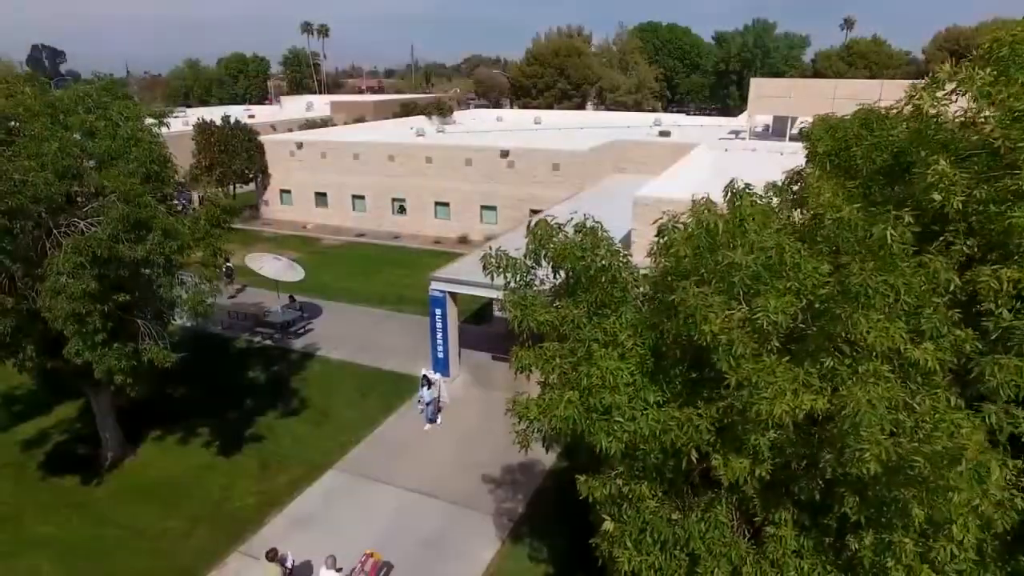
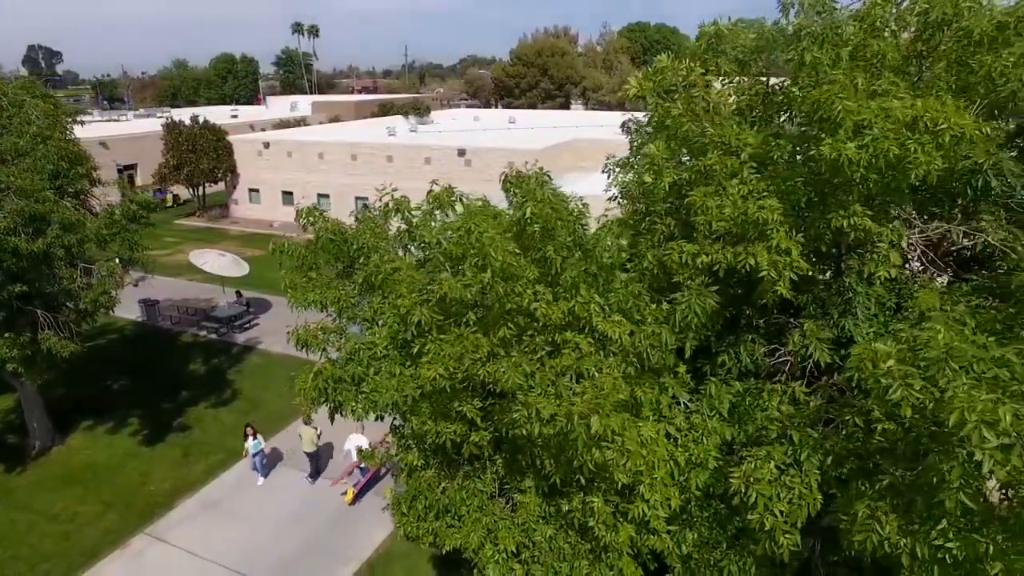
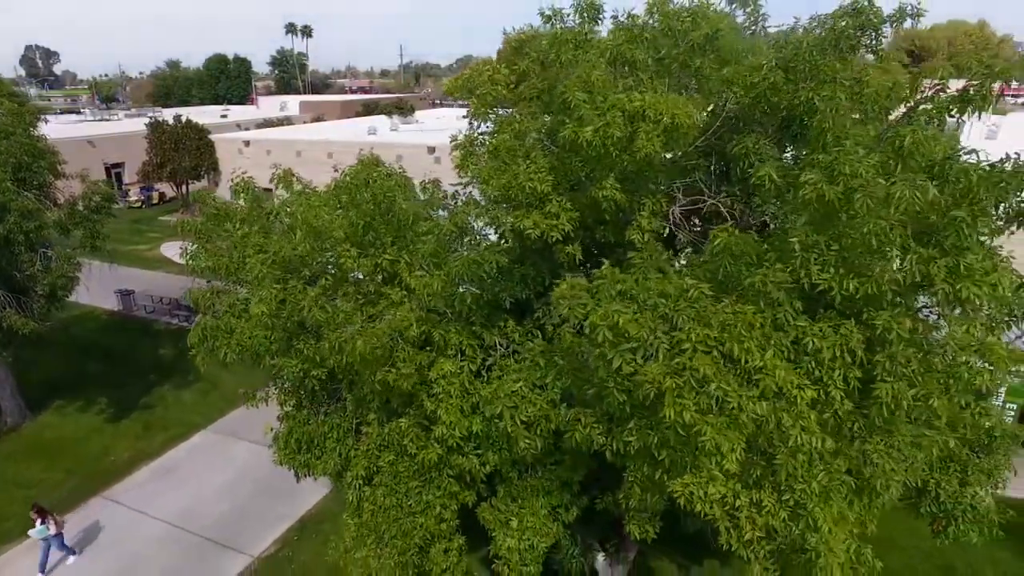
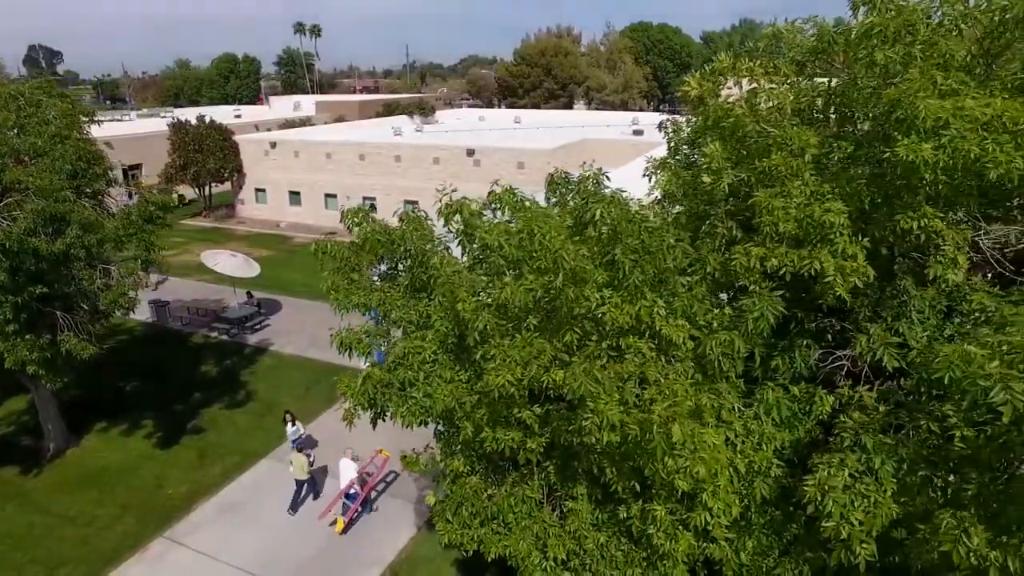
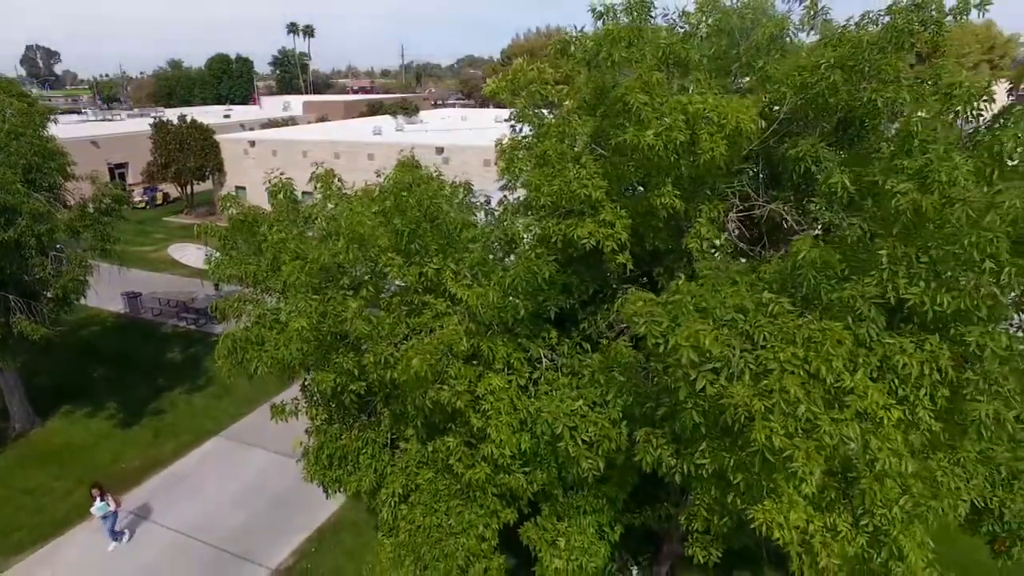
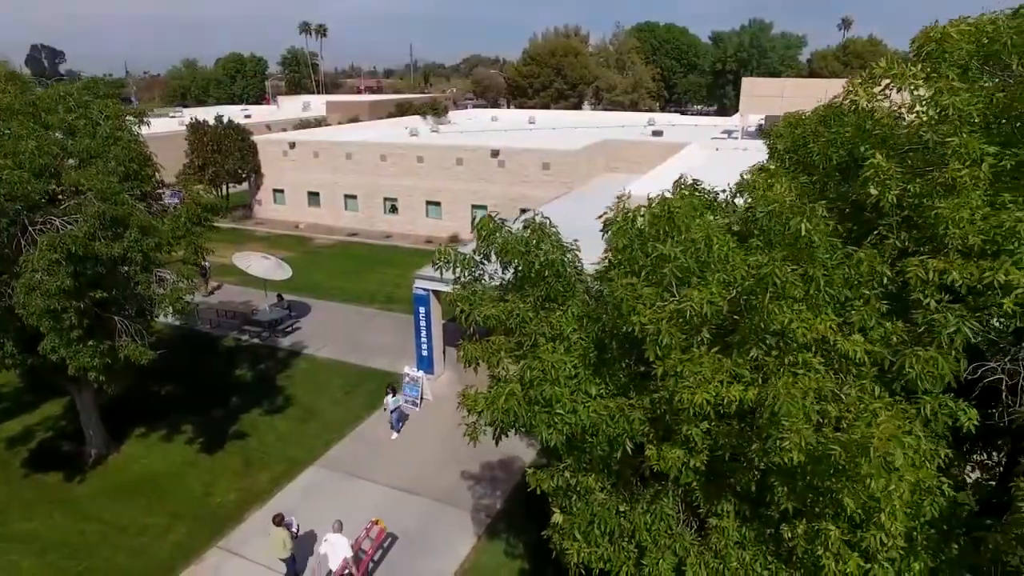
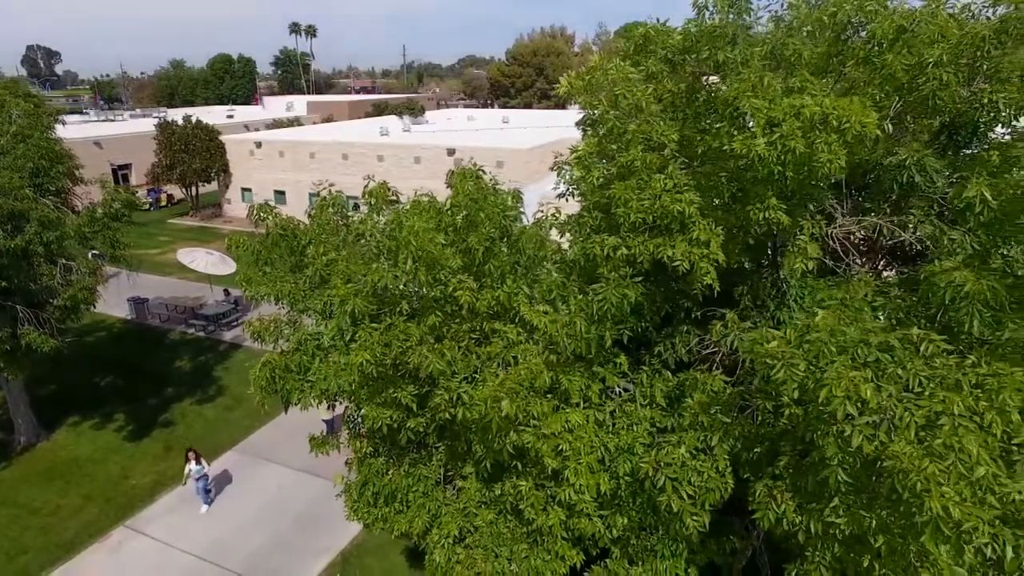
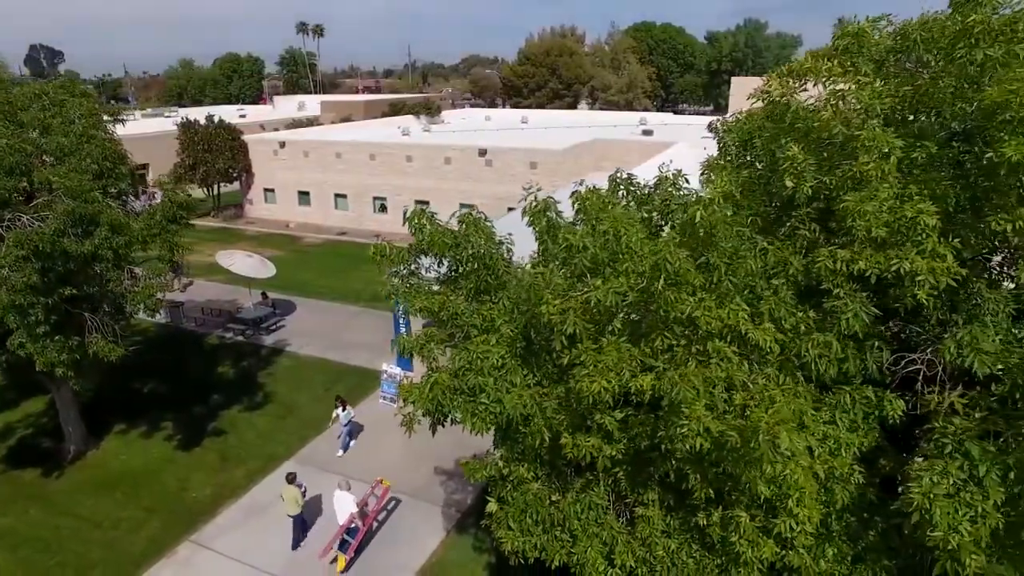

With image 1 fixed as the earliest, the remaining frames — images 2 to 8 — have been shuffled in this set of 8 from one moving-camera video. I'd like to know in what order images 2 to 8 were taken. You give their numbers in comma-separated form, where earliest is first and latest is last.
6, 8, 4, 2, 7, 5, 3
